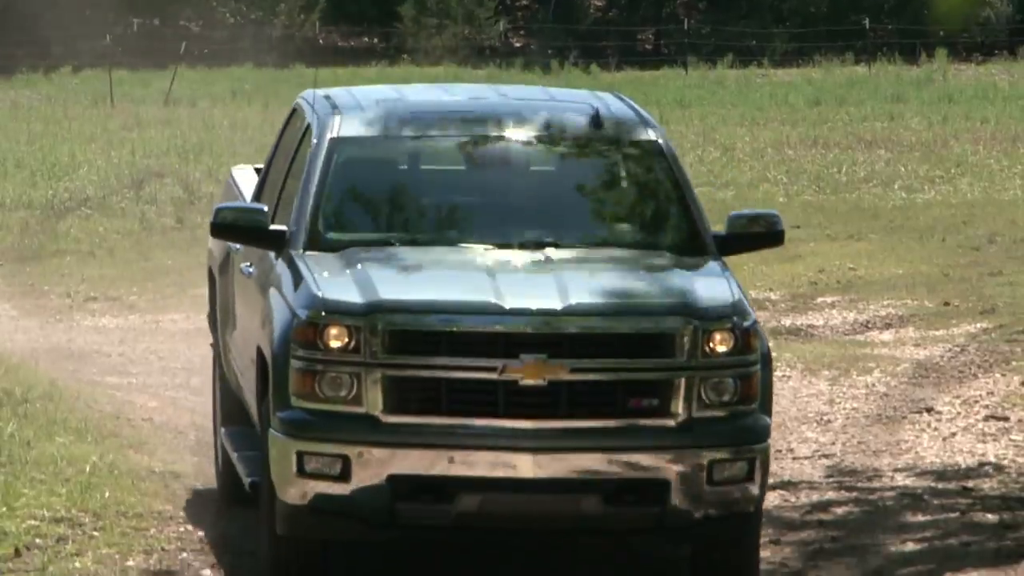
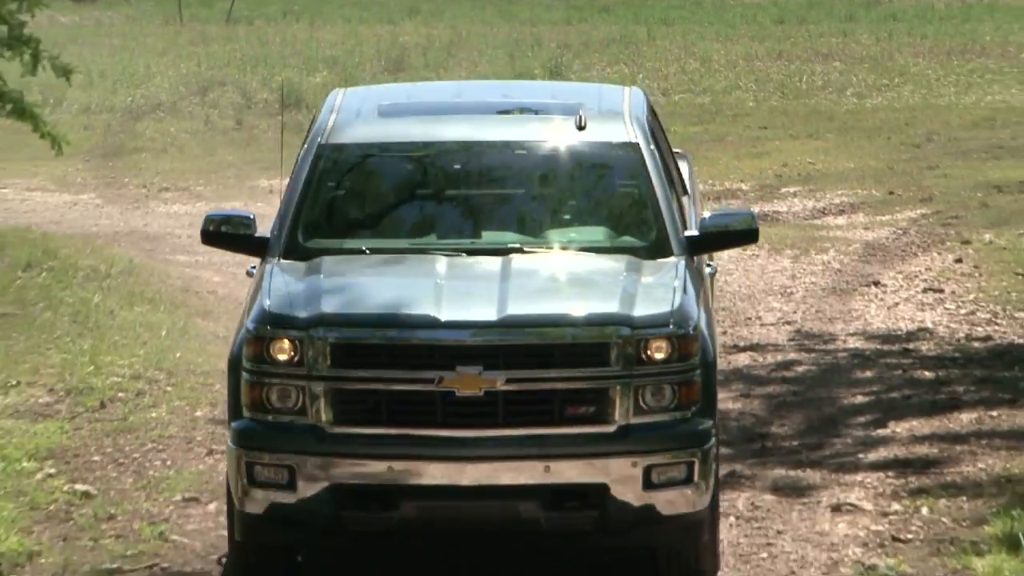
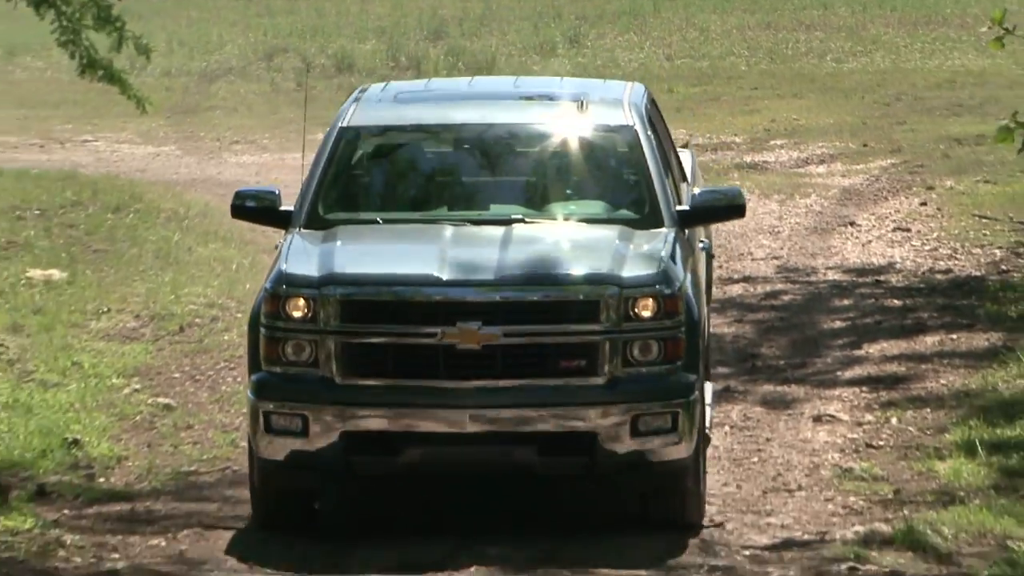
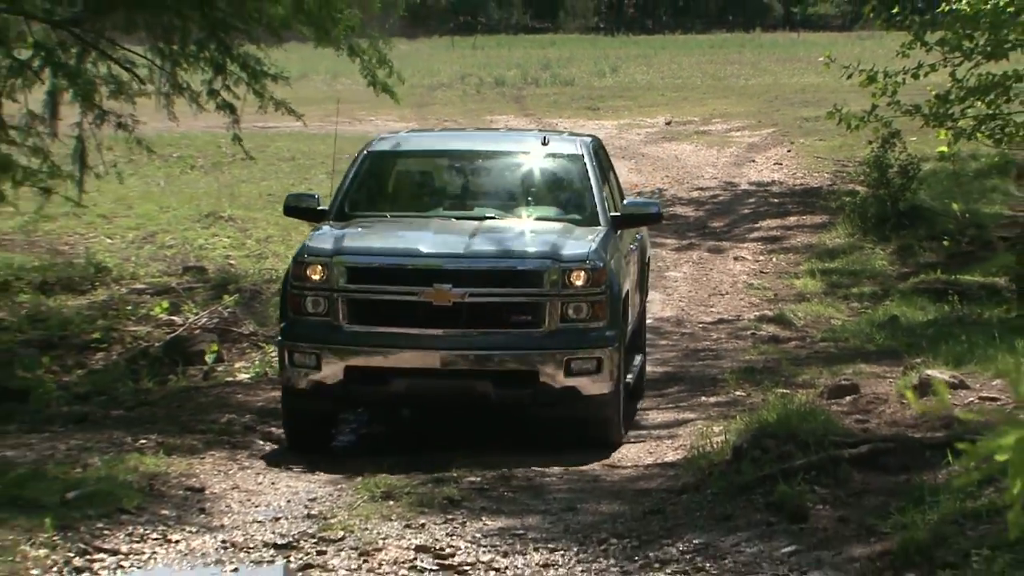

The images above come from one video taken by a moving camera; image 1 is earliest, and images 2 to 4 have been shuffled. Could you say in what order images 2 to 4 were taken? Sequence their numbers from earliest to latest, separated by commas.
2, 3, 4
